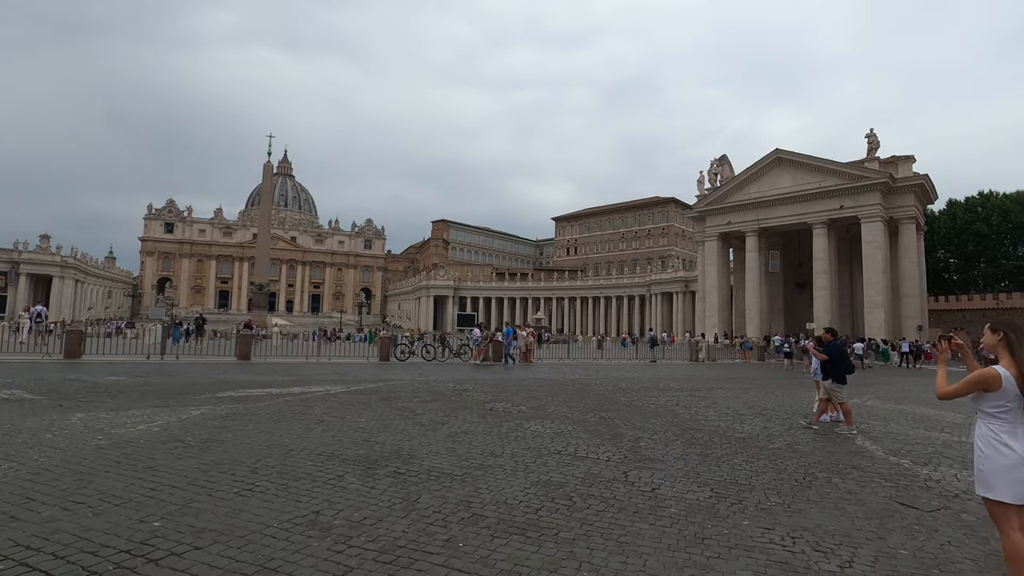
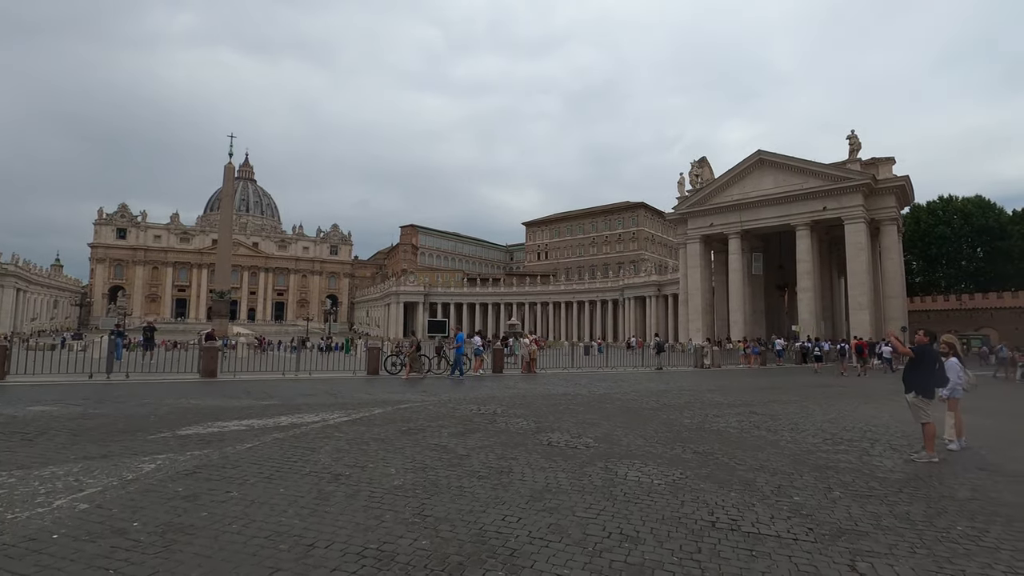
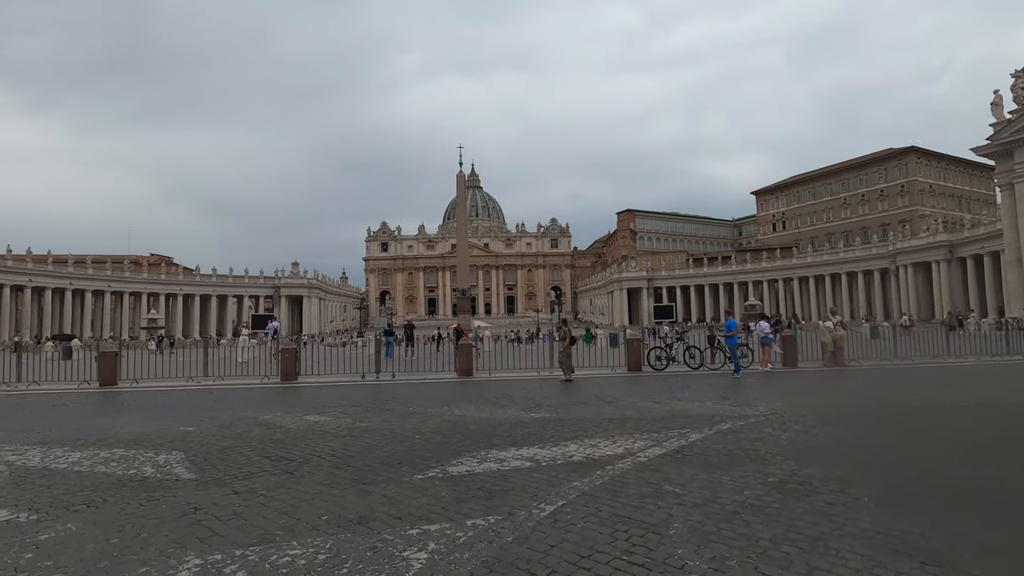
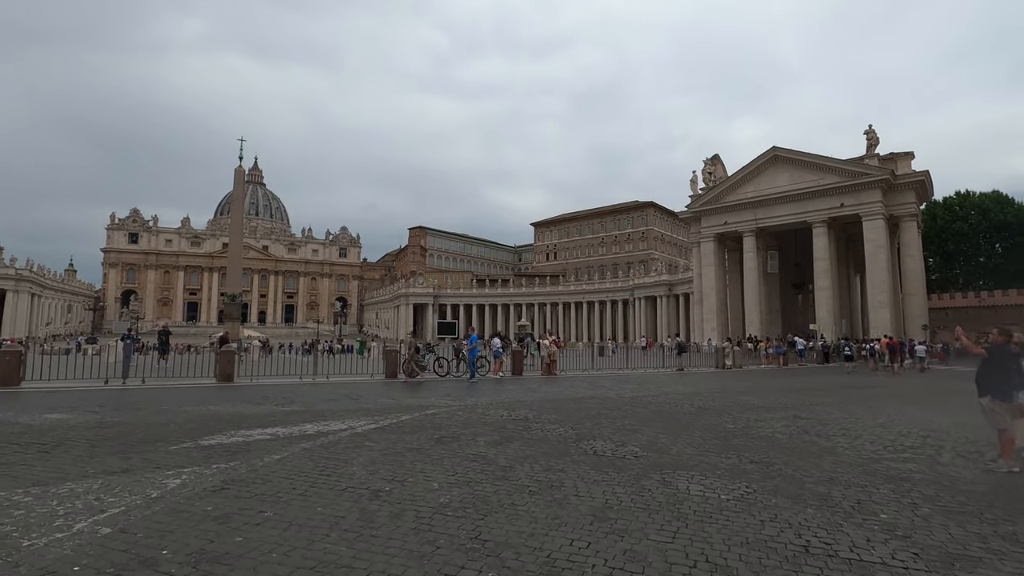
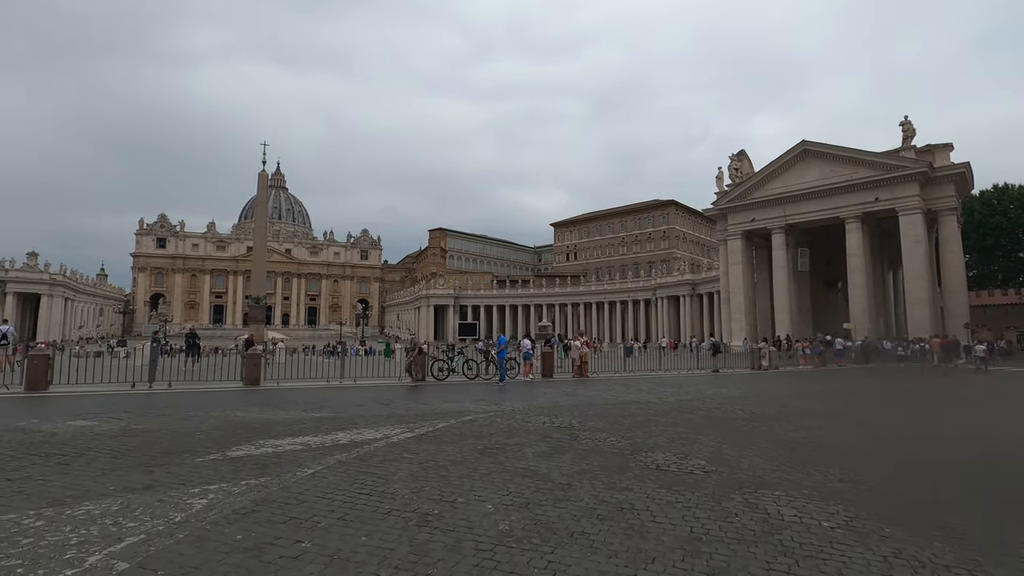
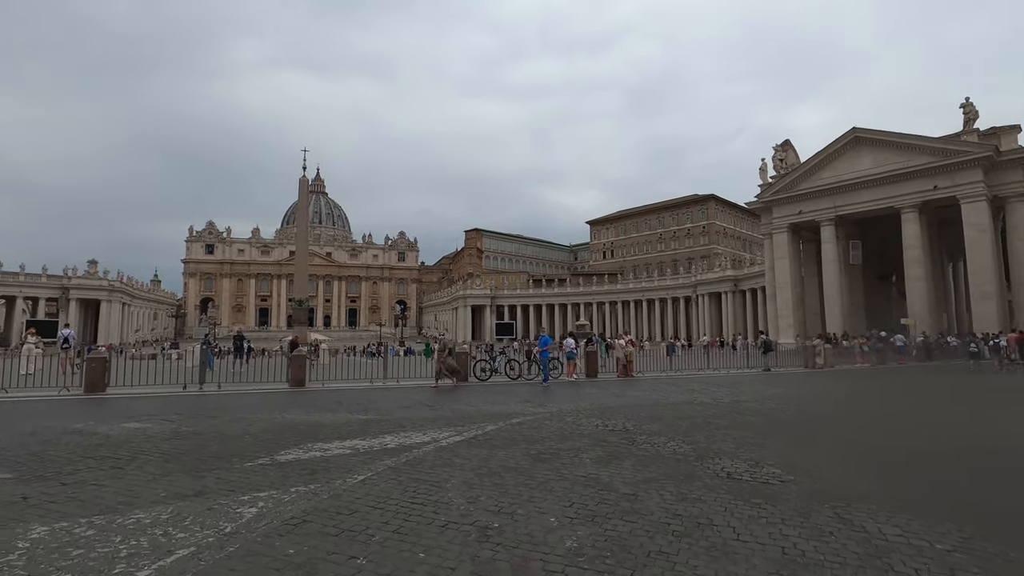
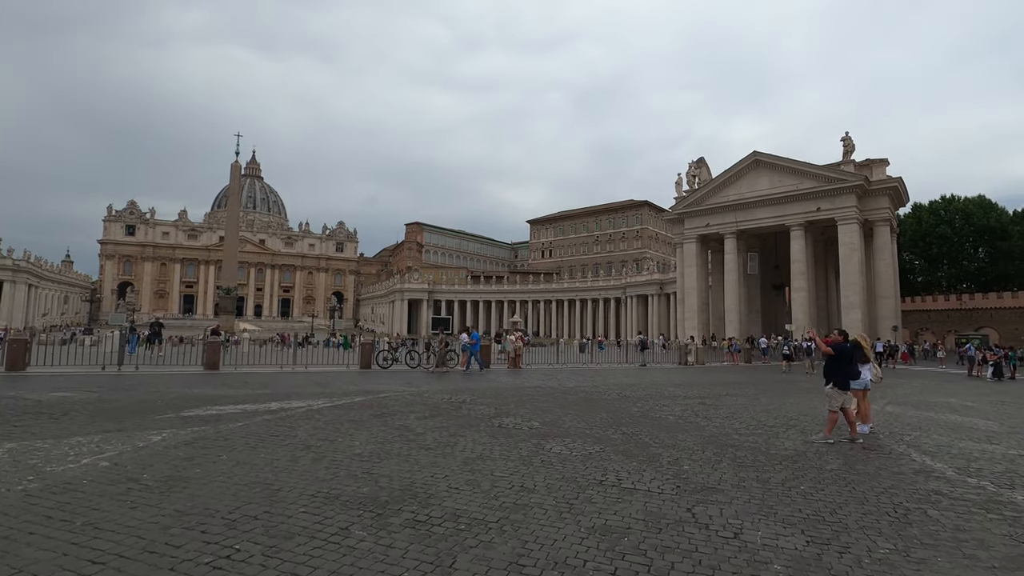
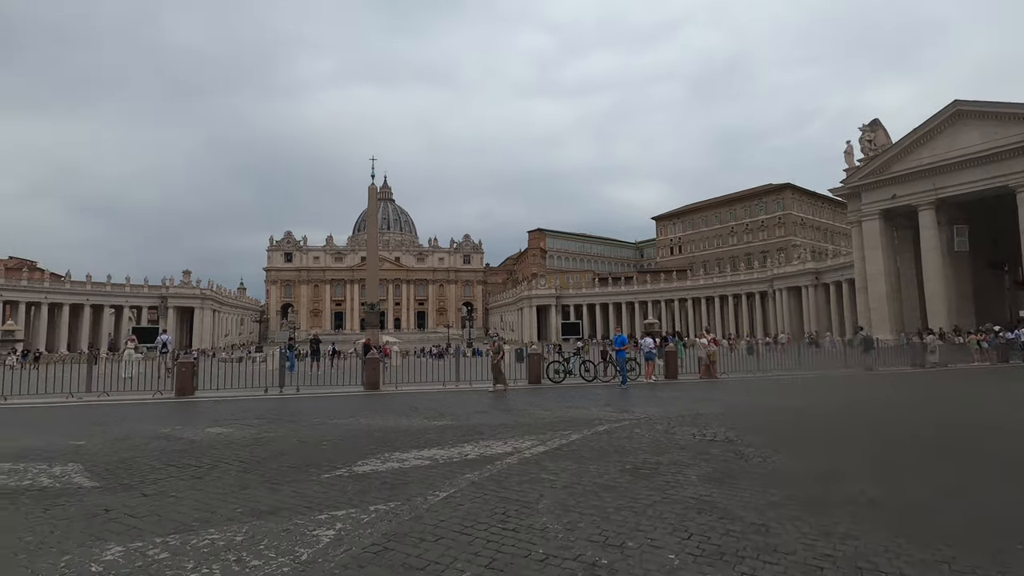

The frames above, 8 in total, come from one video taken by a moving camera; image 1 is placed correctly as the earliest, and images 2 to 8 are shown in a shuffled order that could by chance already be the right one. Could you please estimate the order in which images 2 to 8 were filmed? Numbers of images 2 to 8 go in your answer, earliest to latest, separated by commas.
7, 2, 4, 5, 6, 8, 3
